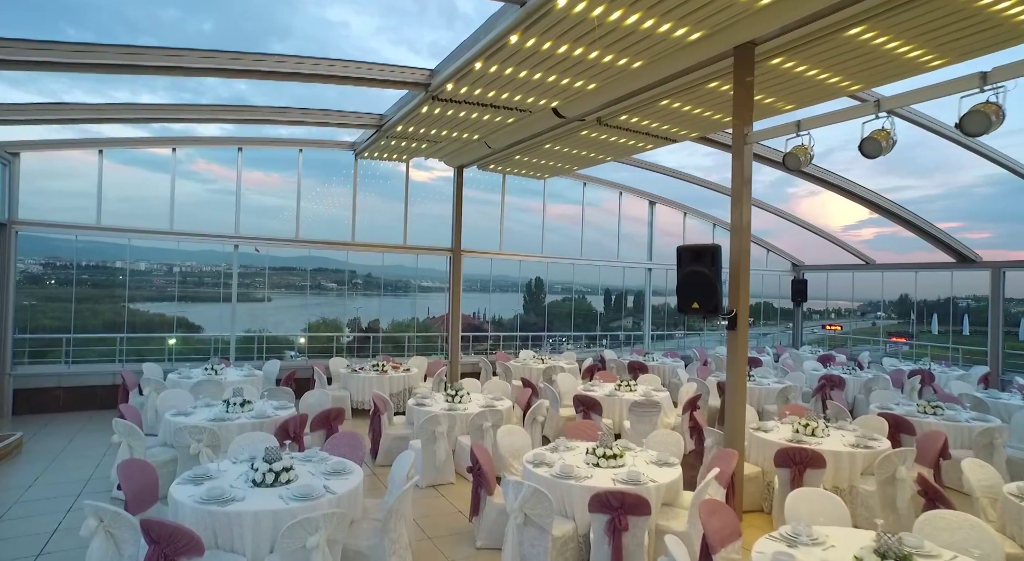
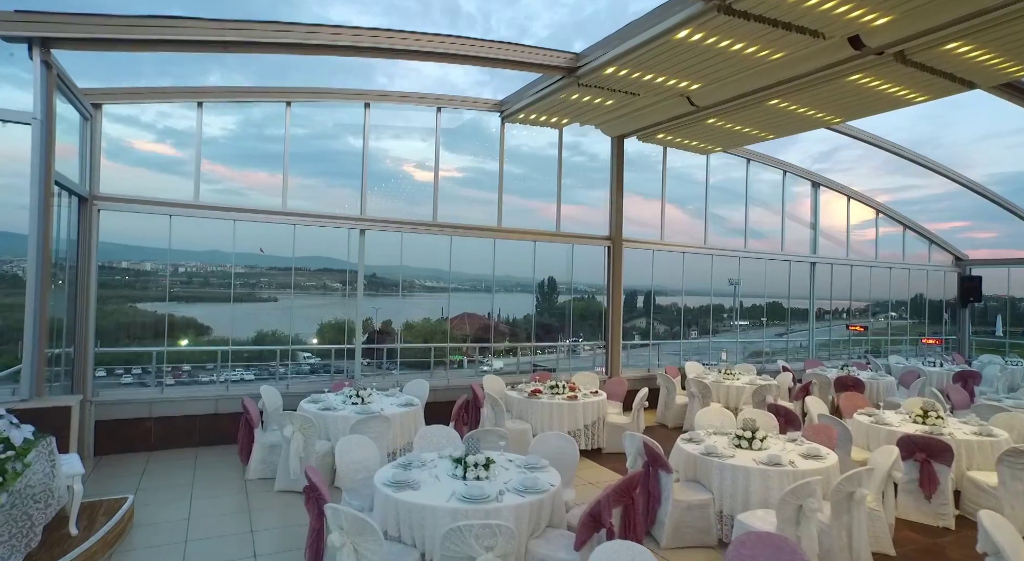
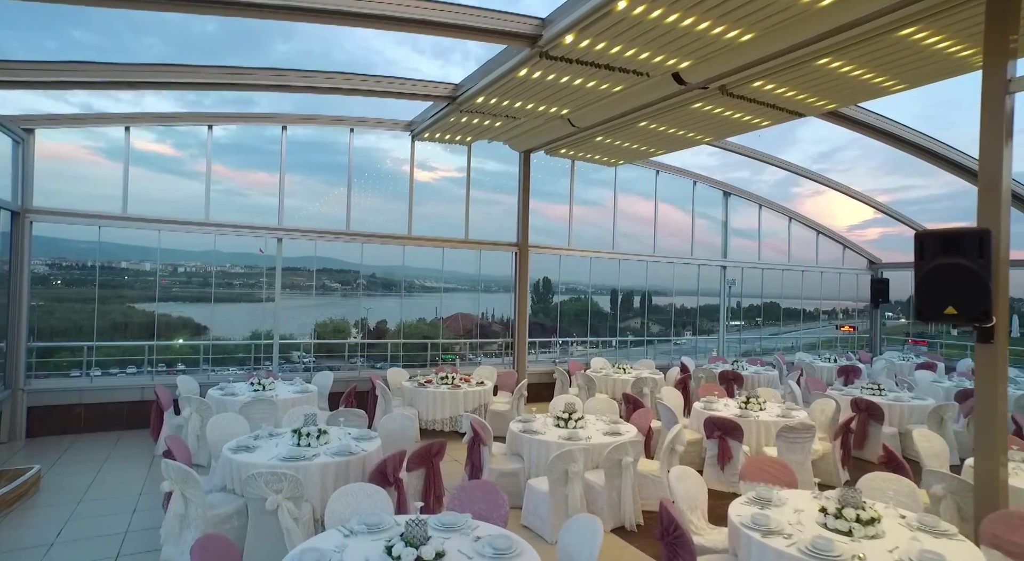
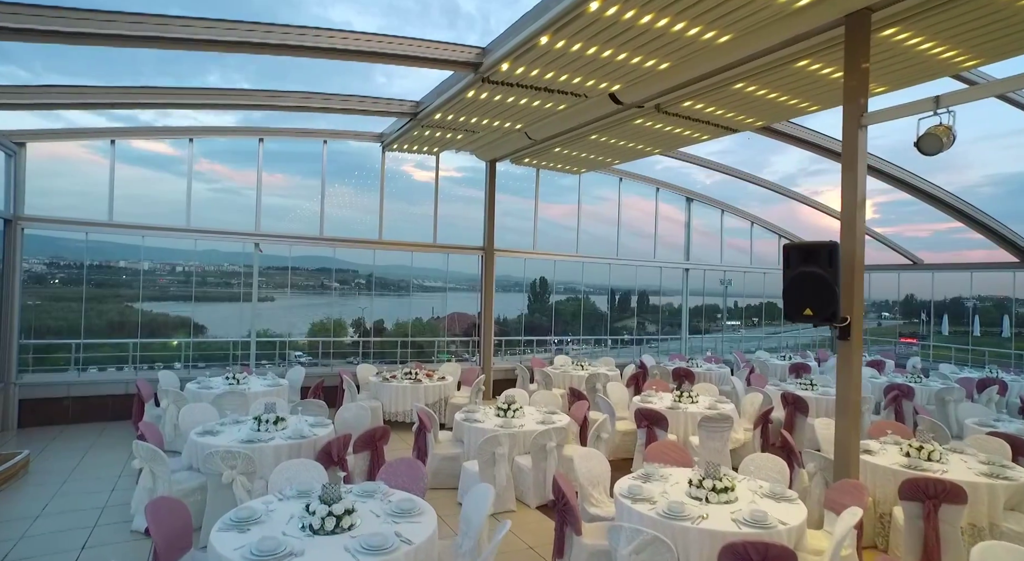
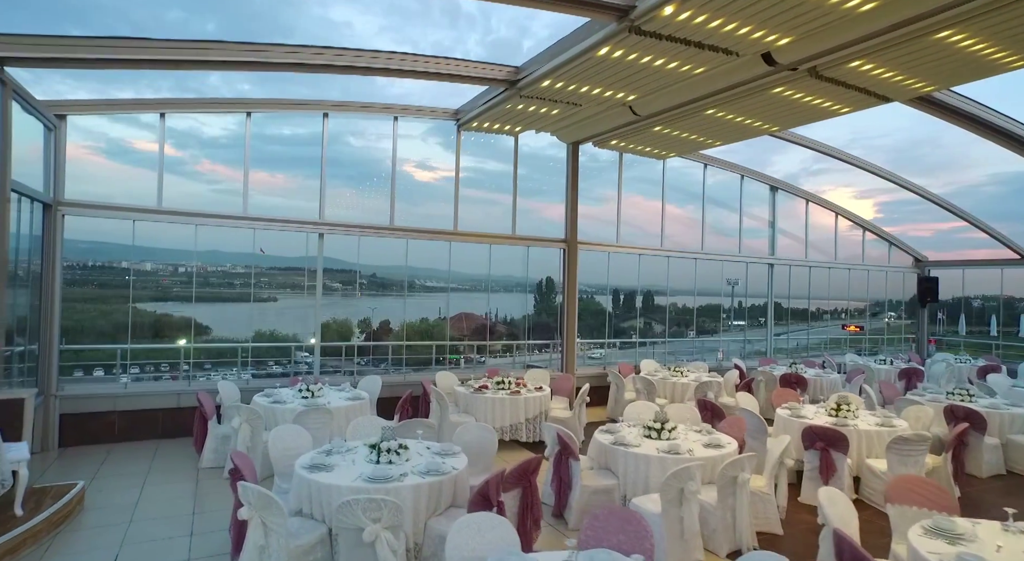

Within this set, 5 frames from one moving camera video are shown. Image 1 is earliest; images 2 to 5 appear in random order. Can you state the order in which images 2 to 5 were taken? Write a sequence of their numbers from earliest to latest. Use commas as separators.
4, 3, 5, 2
